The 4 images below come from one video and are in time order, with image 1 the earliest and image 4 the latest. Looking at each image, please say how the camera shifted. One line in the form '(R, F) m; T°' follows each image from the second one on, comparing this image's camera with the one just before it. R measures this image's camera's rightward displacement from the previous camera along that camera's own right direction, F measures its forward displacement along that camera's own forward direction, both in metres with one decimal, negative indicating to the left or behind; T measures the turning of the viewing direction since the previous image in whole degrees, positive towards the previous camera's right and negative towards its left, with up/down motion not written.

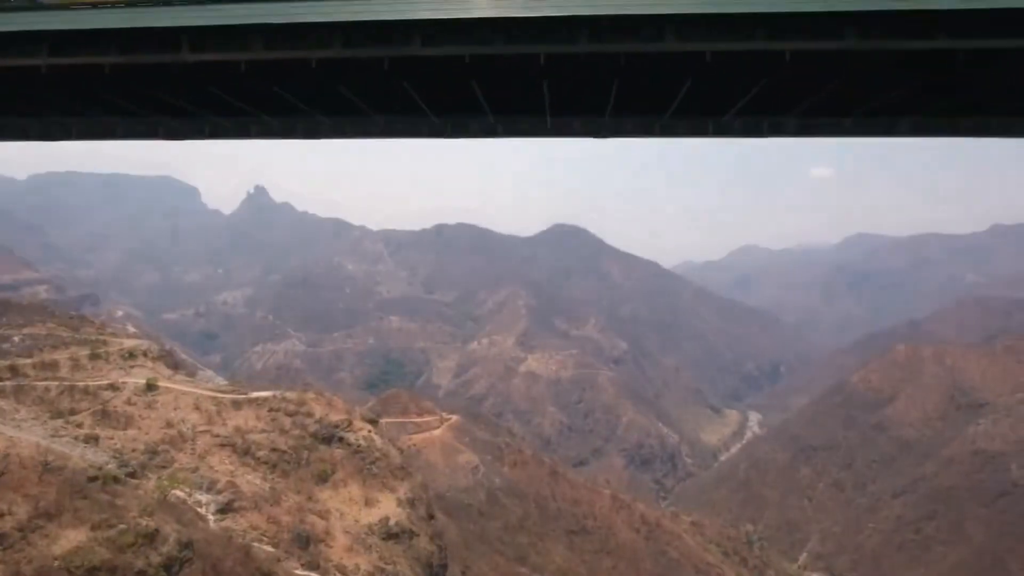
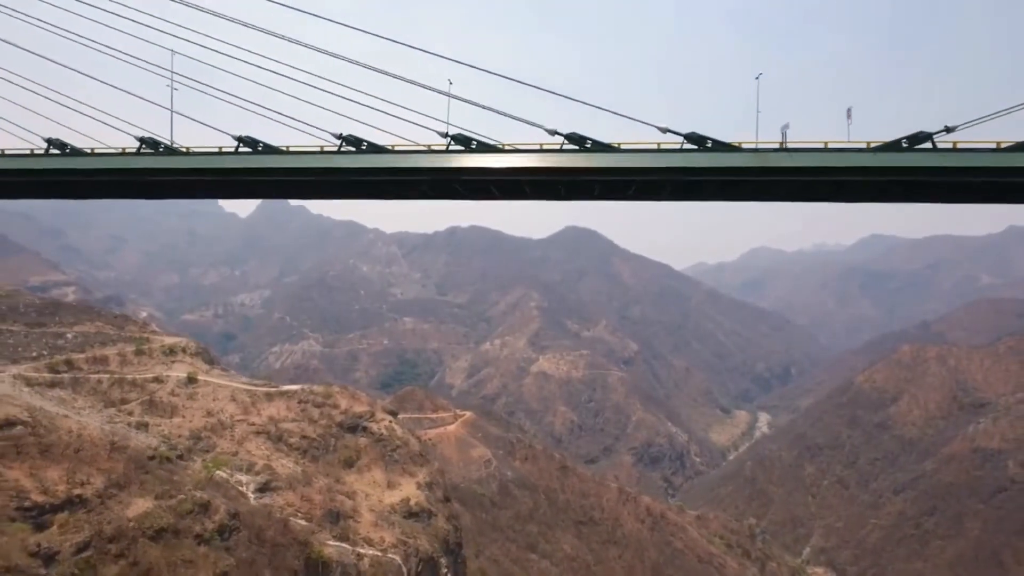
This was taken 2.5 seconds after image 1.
(+0.1, -2.2) m; -1°
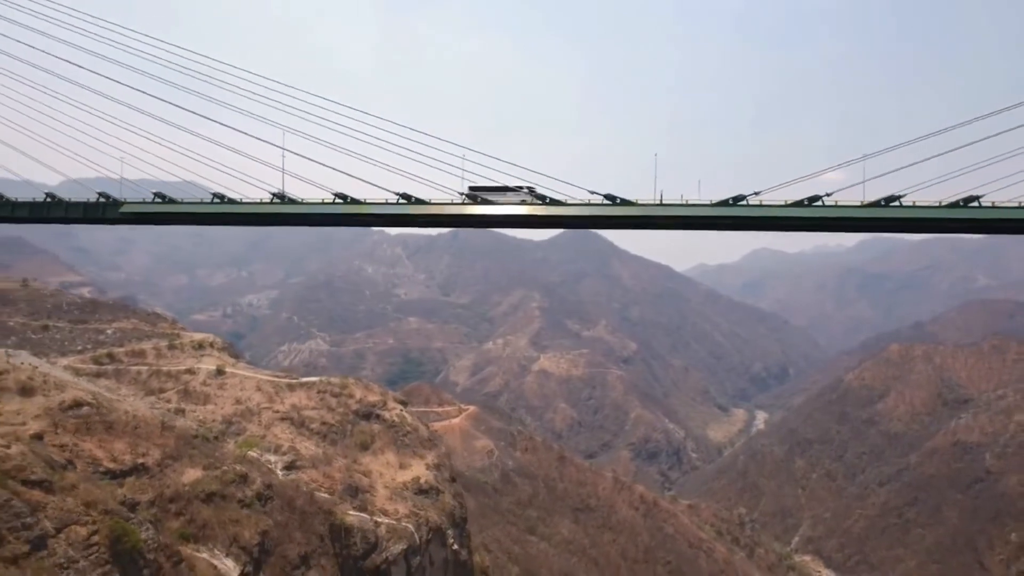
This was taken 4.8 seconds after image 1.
(+0.1, -2.8) m; 0°
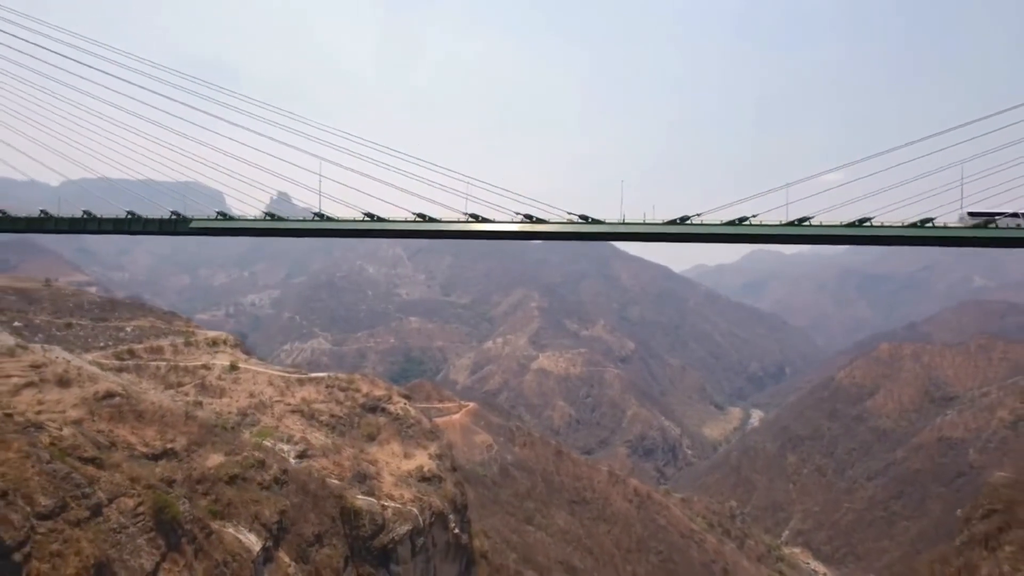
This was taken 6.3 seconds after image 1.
(+0.1, -1.8) m; 0°
